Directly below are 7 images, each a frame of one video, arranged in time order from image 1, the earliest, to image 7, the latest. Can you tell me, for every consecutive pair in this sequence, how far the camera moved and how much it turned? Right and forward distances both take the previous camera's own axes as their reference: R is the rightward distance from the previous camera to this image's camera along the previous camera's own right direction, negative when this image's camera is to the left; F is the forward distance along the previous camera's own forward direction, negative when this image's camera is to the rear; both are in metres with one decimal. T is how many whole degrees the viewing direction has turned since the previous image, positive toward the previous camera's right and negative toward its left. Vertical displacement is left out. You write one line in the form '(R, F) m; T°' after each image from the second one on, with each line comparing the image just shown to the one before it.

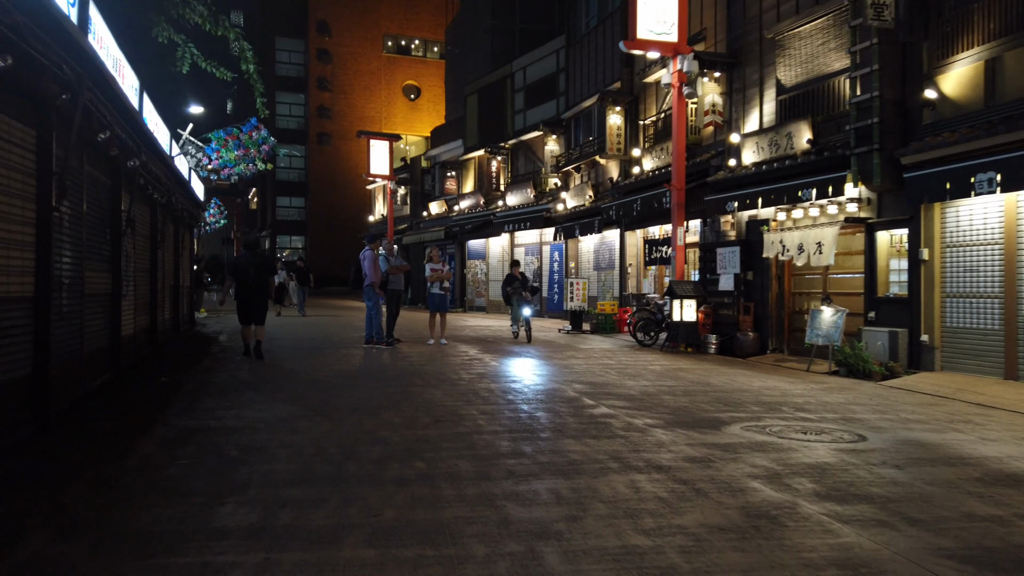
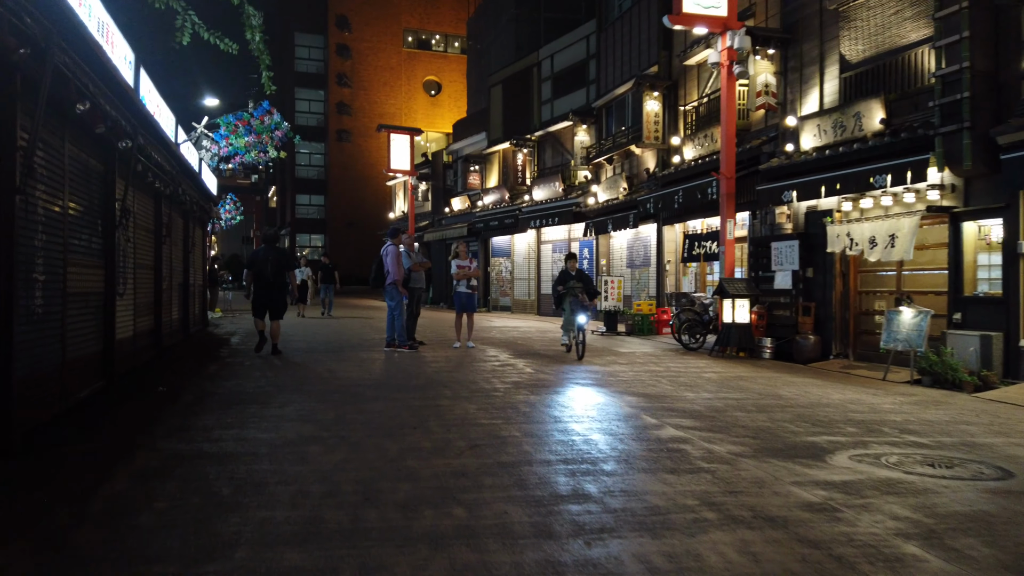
(-0.3, +1.1) m; -2°
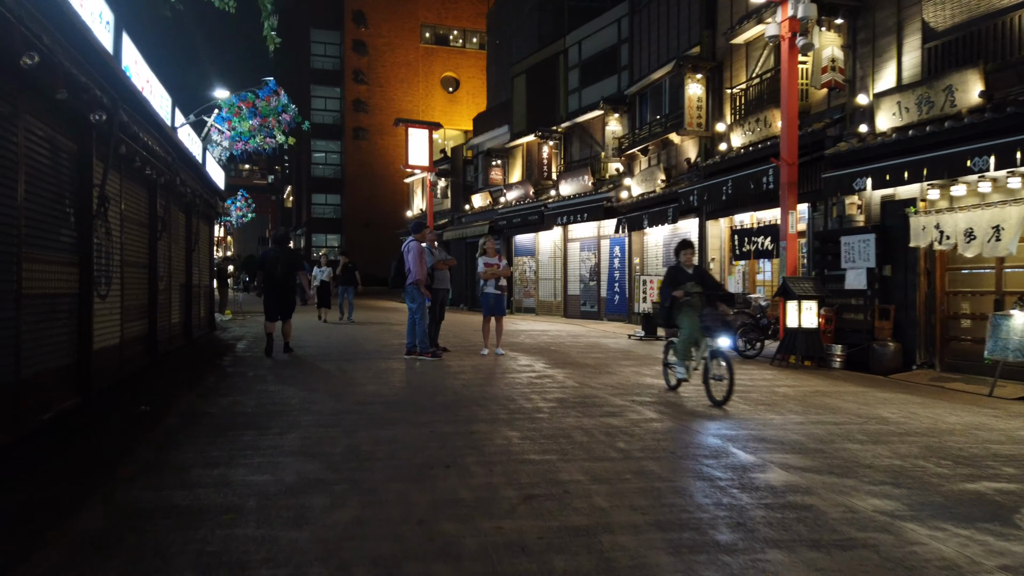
(-0.3, +1.3) m; -1°
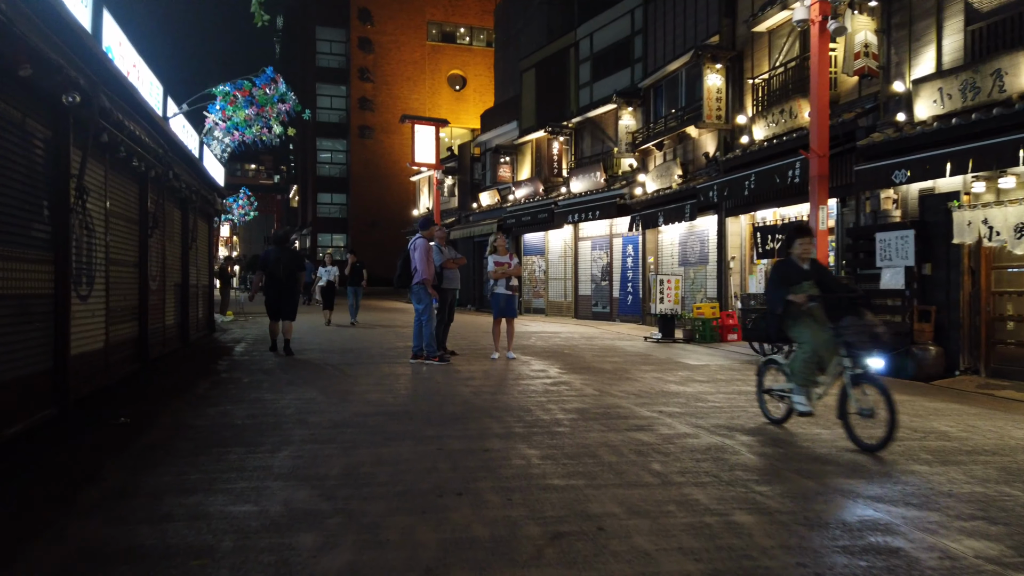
(-0.1, +0.7) m; 0°
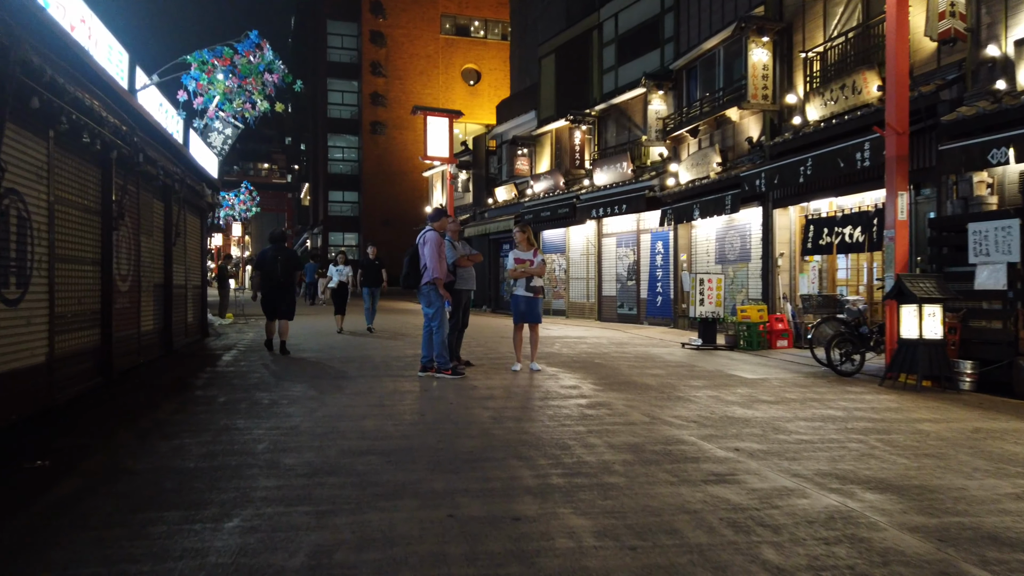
(-0.1, +1.5) m; -1°
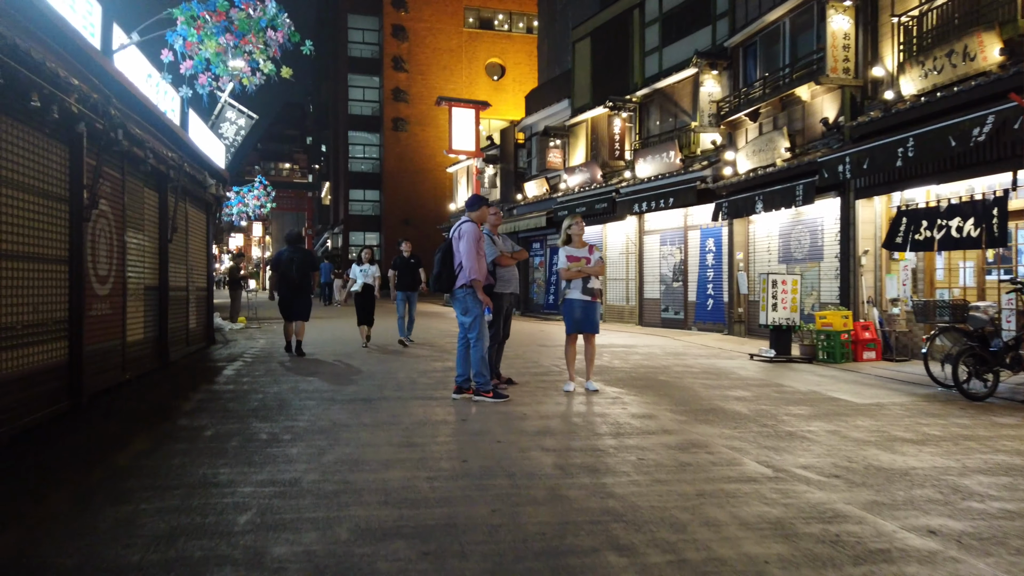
(-0.3, +1.6) m; -2°
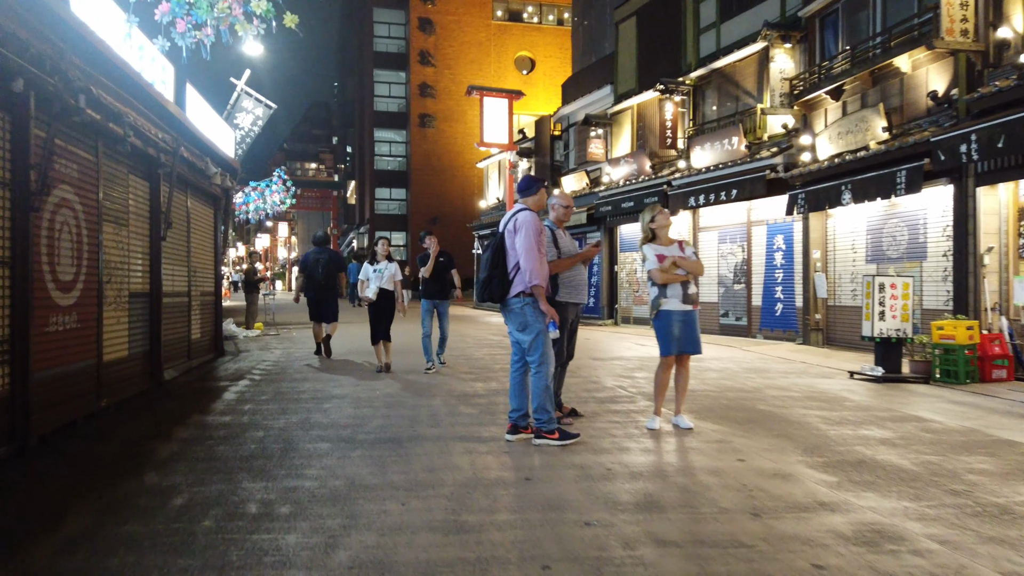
(-0.4, +1.7) m; -2°
